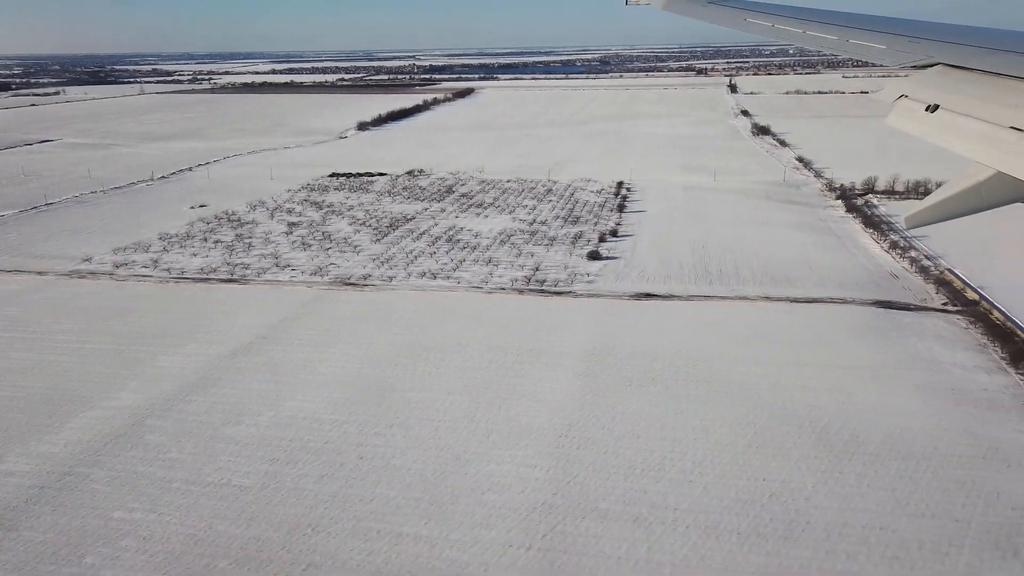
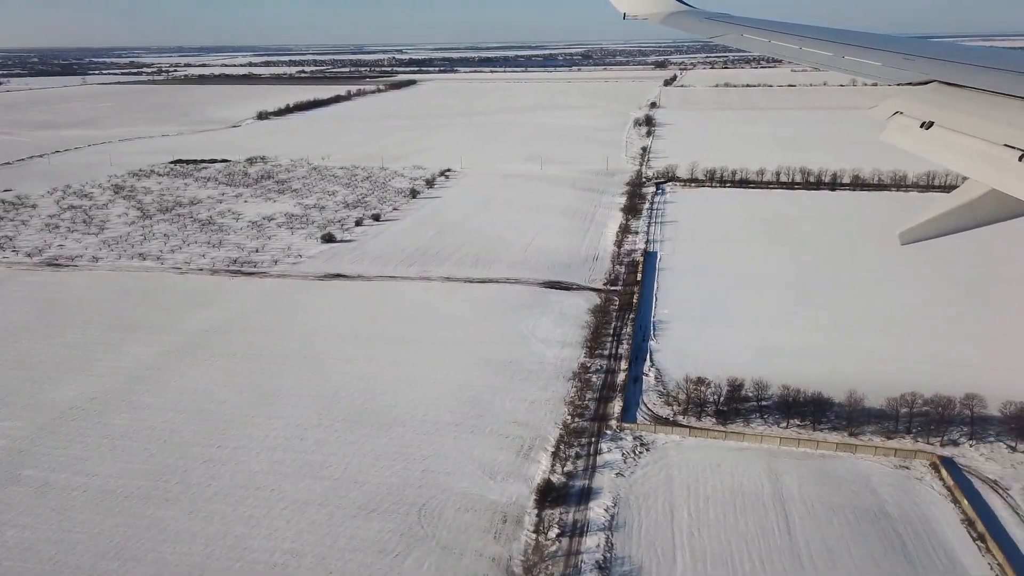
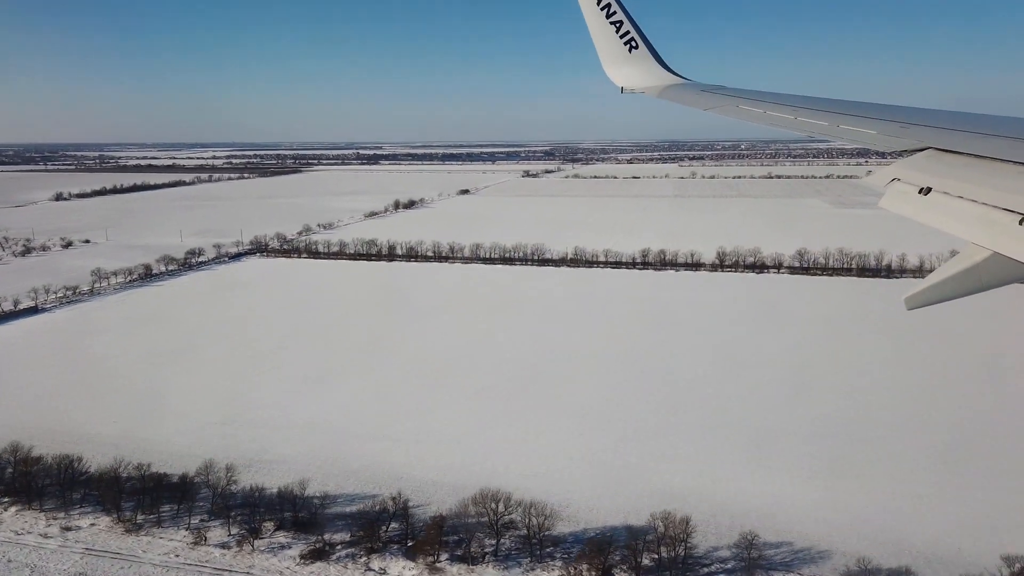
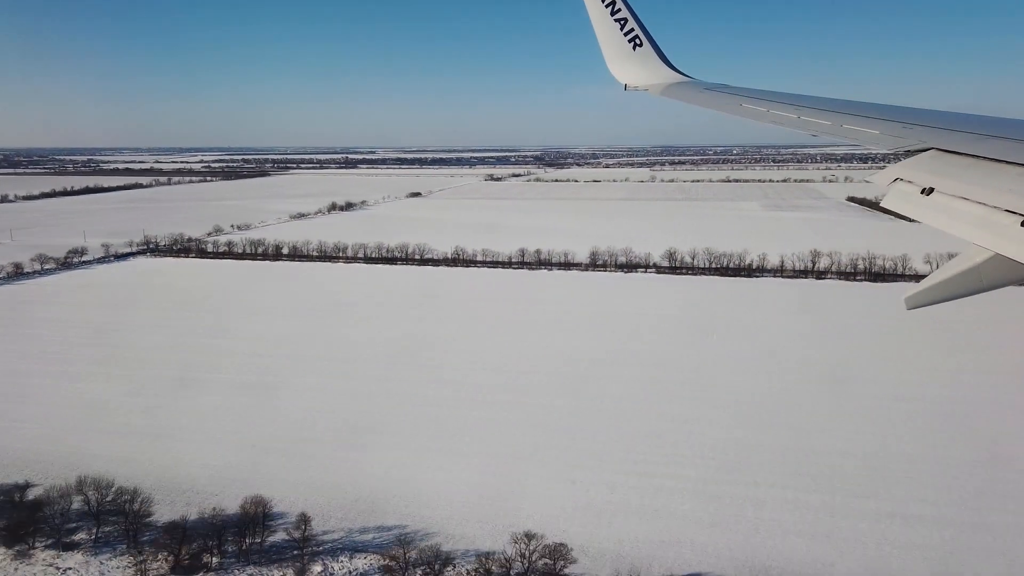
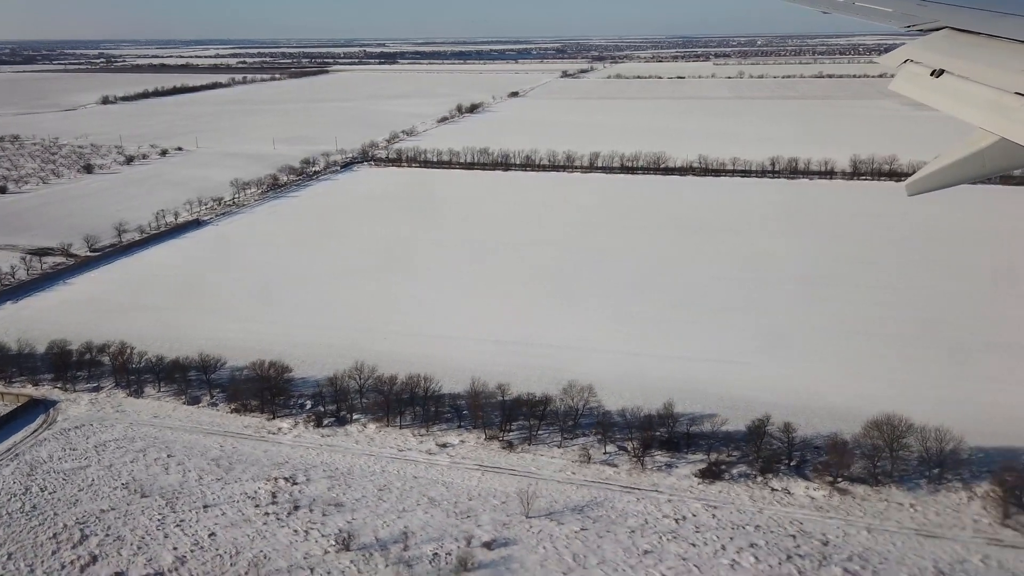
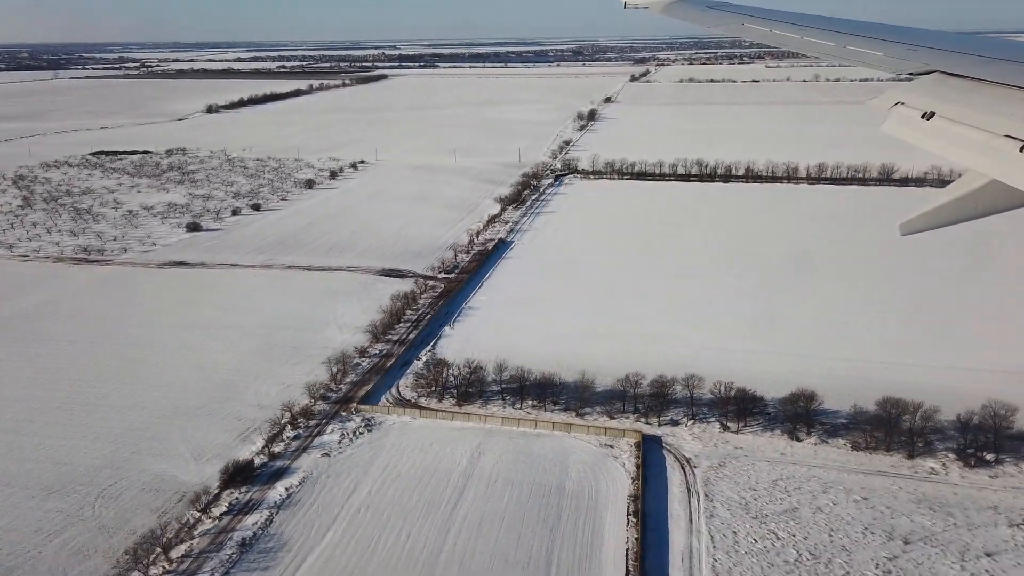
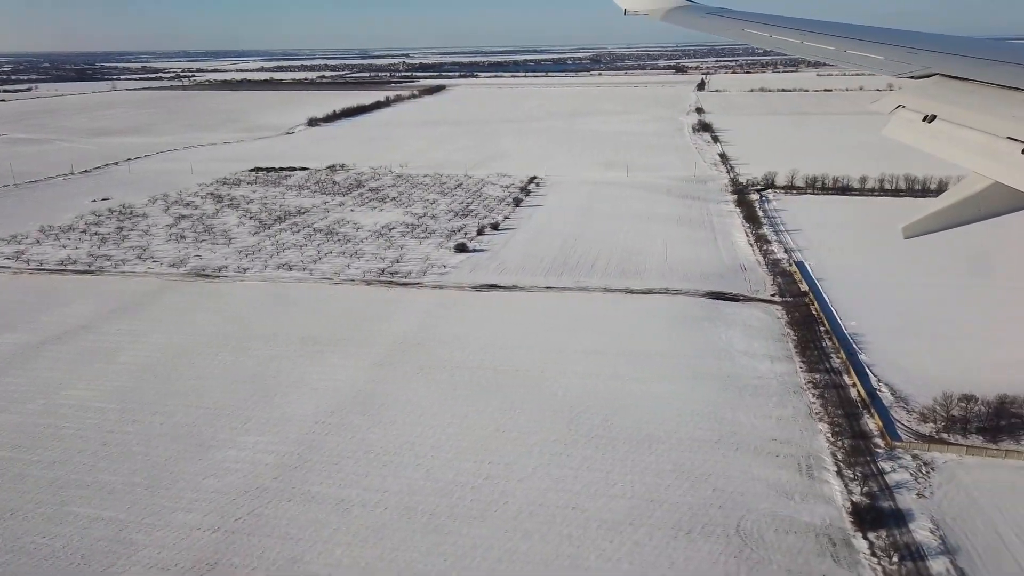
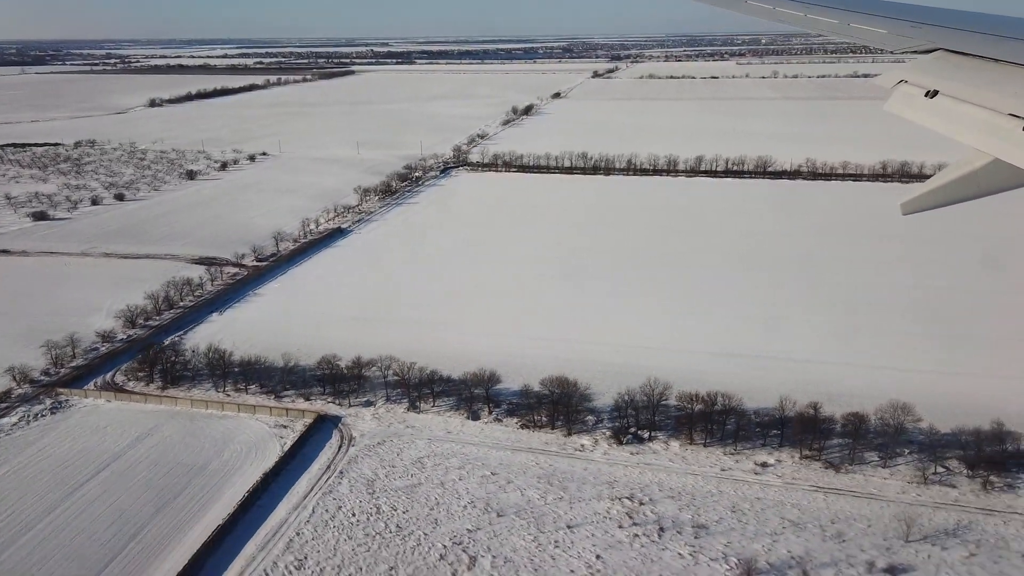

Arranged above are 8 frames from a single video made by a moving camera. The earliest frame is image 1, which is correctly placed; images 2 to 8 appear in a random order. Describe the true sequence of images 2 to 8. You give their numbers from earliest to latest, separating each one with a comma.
7, 2, 6, 8, 5, 3, 4
